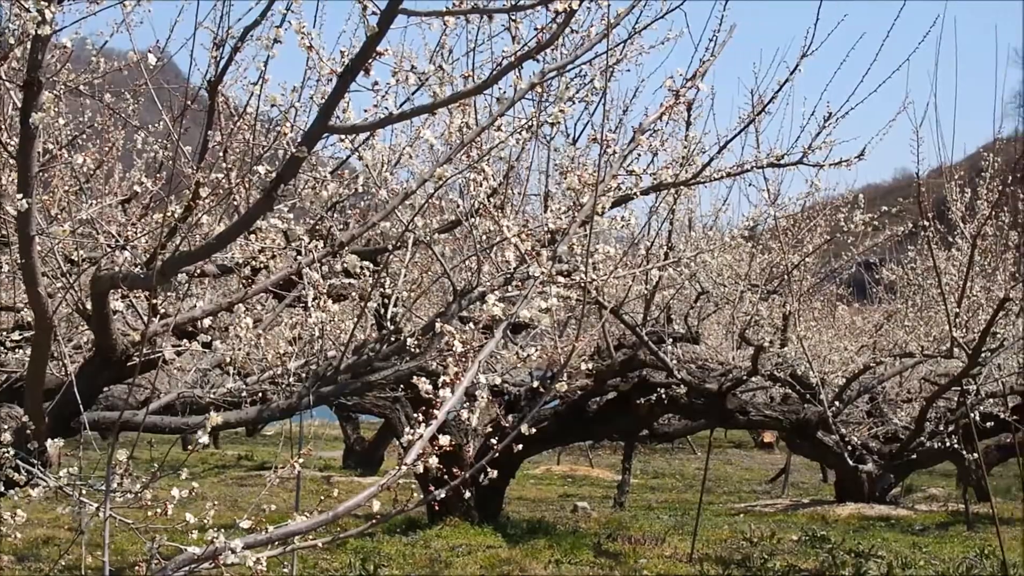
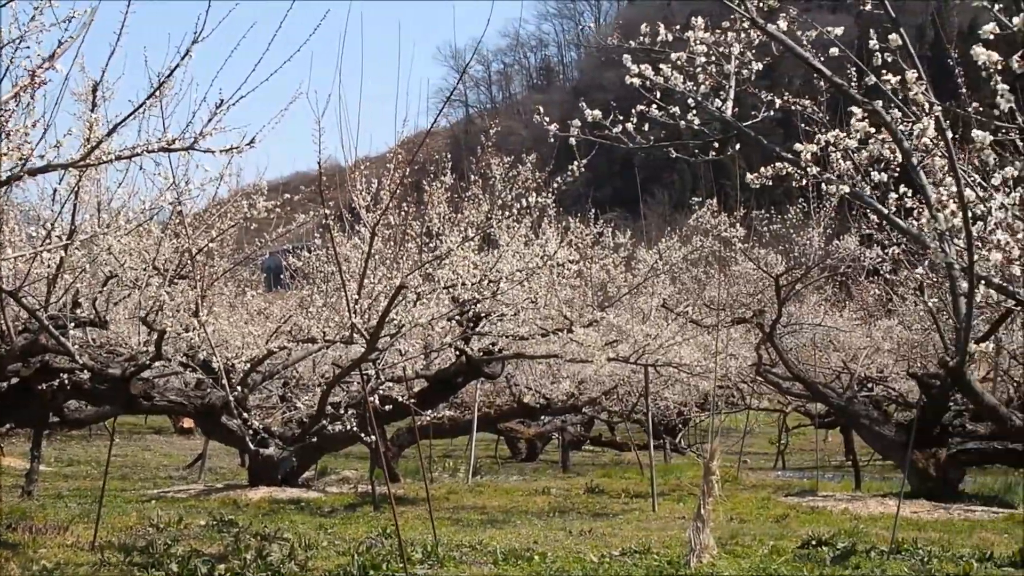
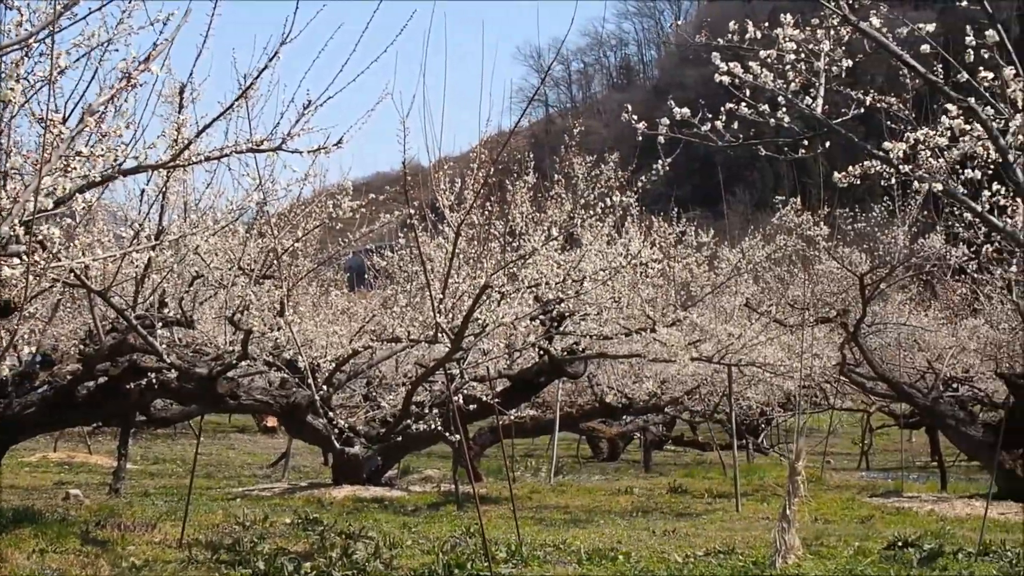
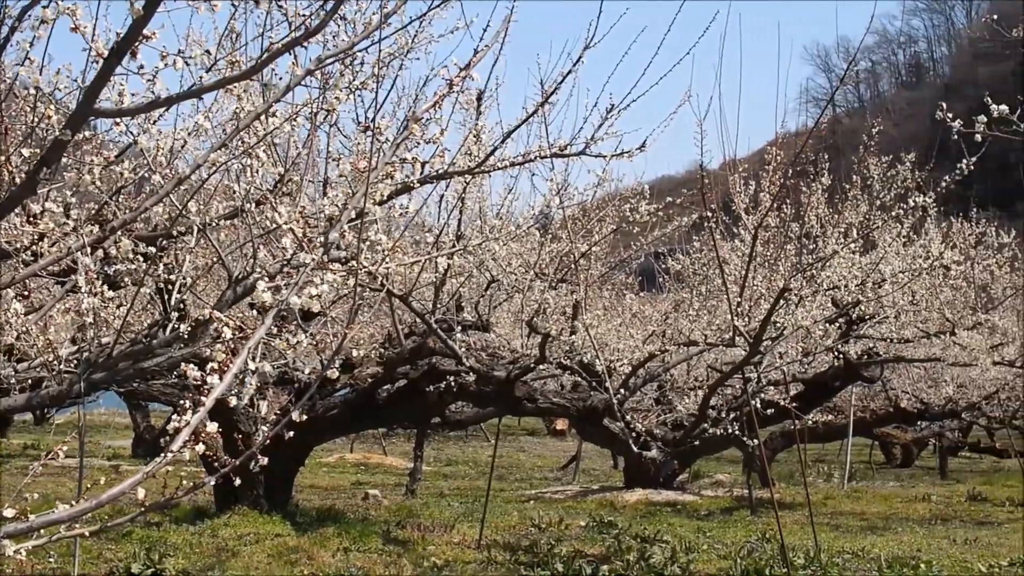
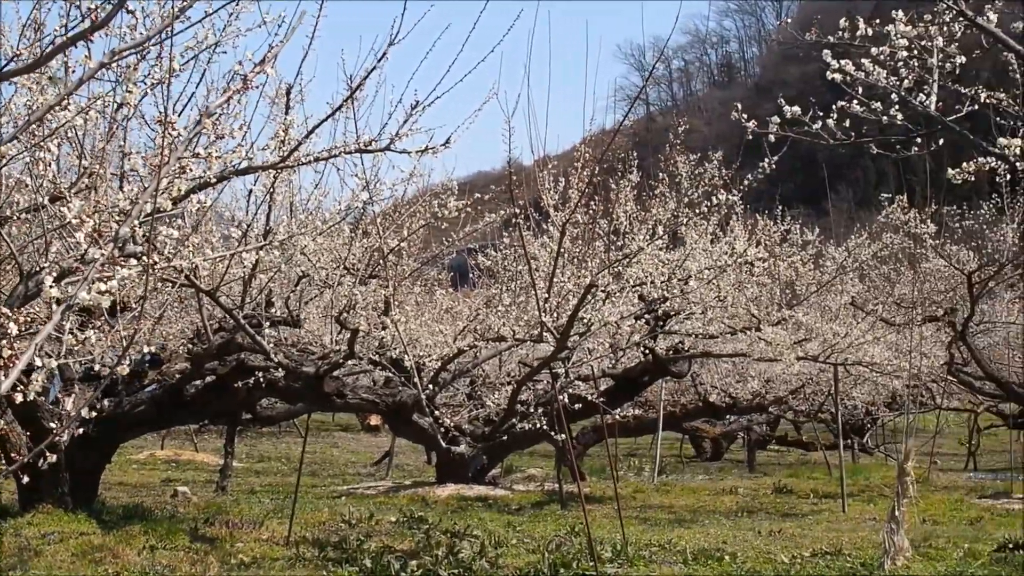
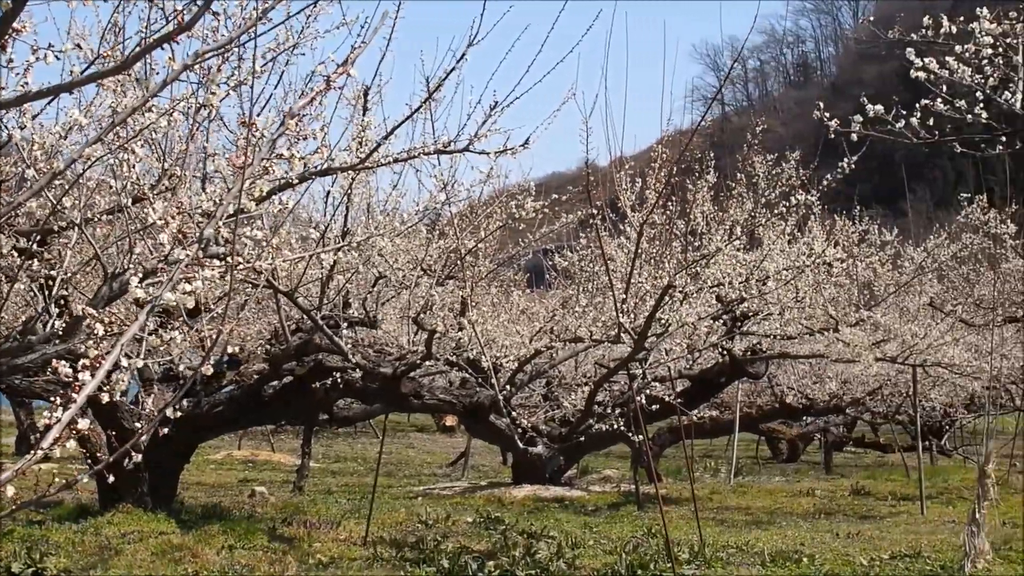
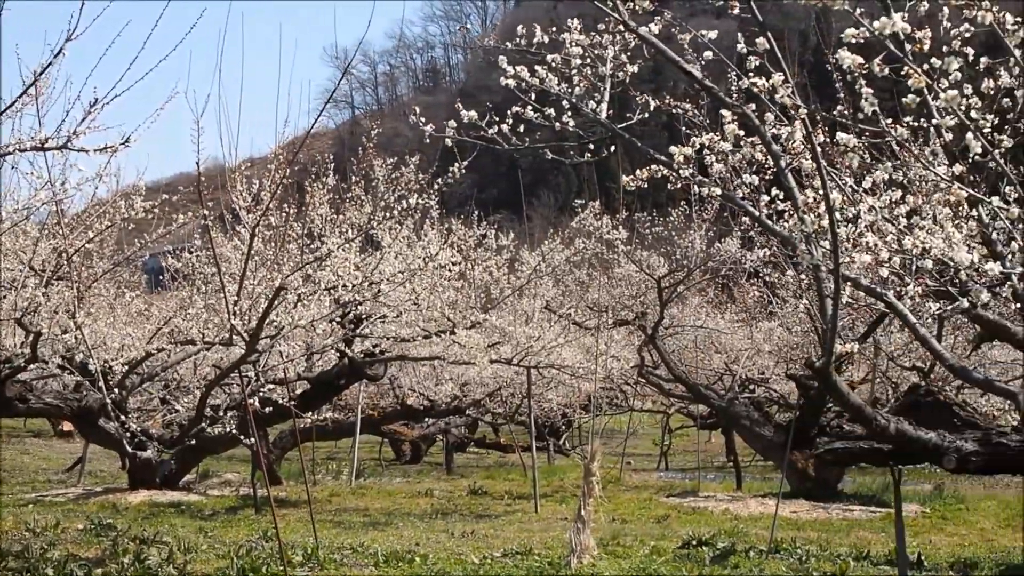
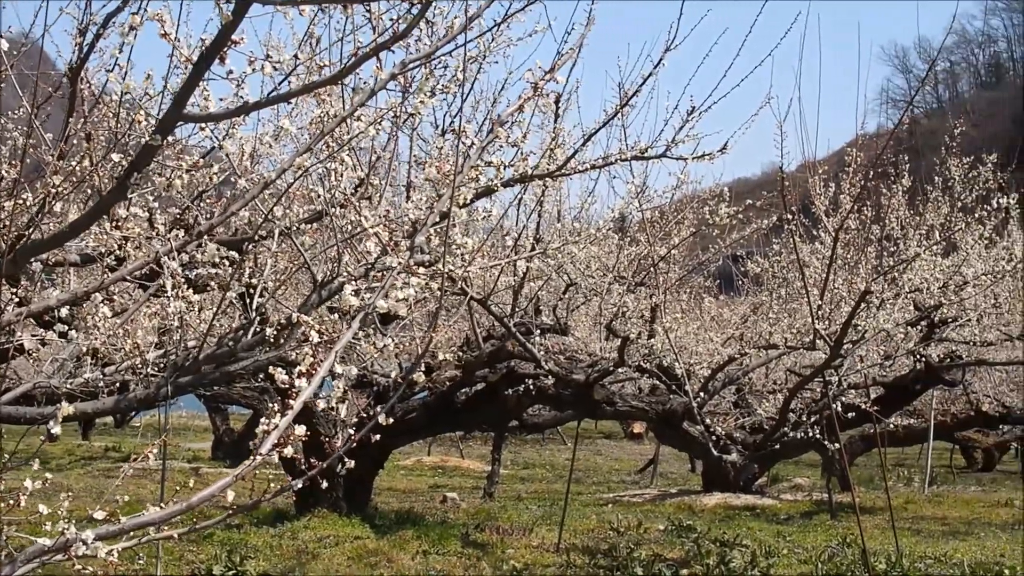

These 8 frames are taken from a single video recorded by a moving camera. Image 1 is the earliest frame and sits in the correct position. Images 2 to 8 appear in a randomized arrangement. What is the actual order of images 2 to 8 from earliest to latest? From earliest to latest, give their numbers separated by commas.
8, 4, 6, 5, 3, 2, 7
